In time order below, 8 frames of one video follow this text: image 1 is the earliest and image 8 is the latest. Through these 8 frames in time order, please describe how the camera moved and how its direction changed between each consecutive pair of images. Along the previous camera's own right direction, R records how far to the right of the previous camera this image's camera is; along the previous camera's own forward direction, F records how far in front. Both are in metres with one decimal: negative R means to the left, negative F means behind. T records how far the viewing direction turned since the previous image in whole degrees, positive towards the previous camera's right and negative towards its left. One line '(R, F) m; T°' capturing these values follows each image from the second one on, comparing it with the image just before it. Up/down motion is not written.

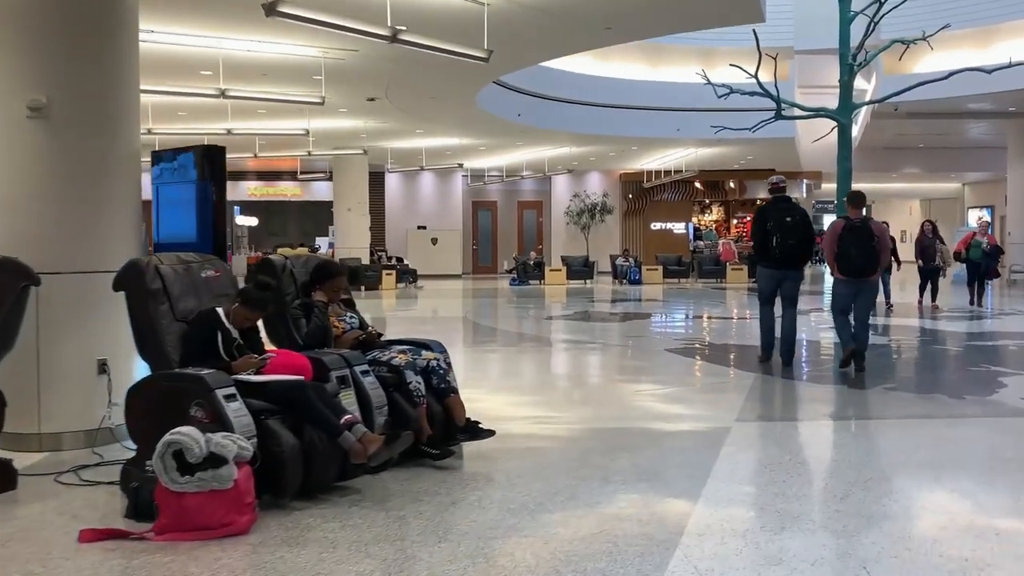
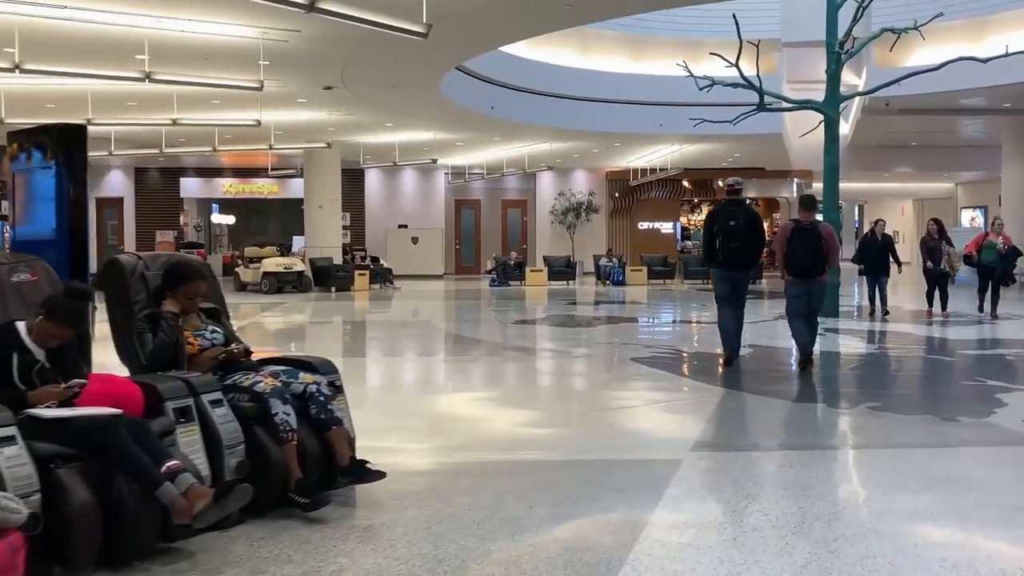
(+0.4, +0.8) m; 0°
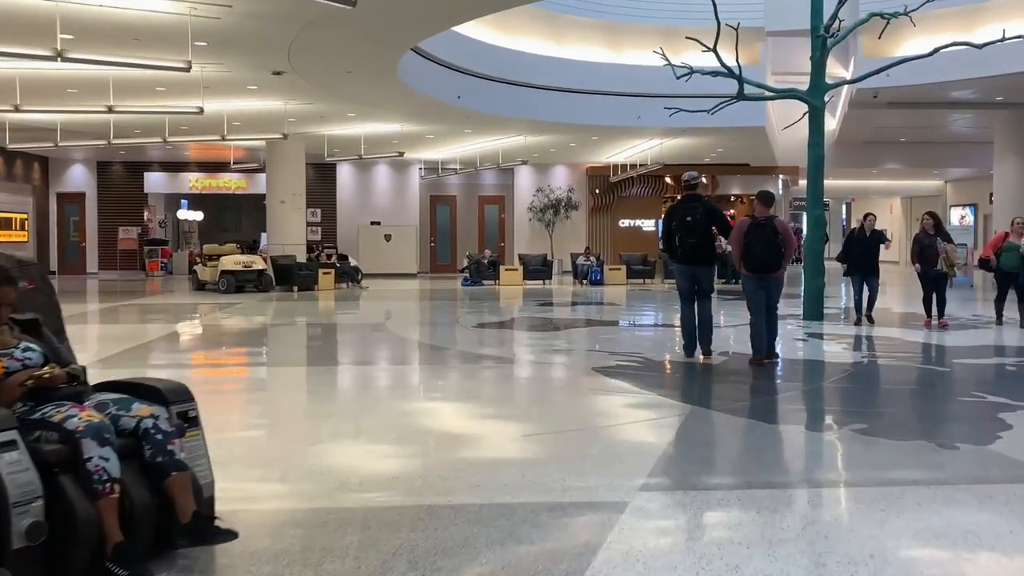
(+0.3, +0.7) m; +1°
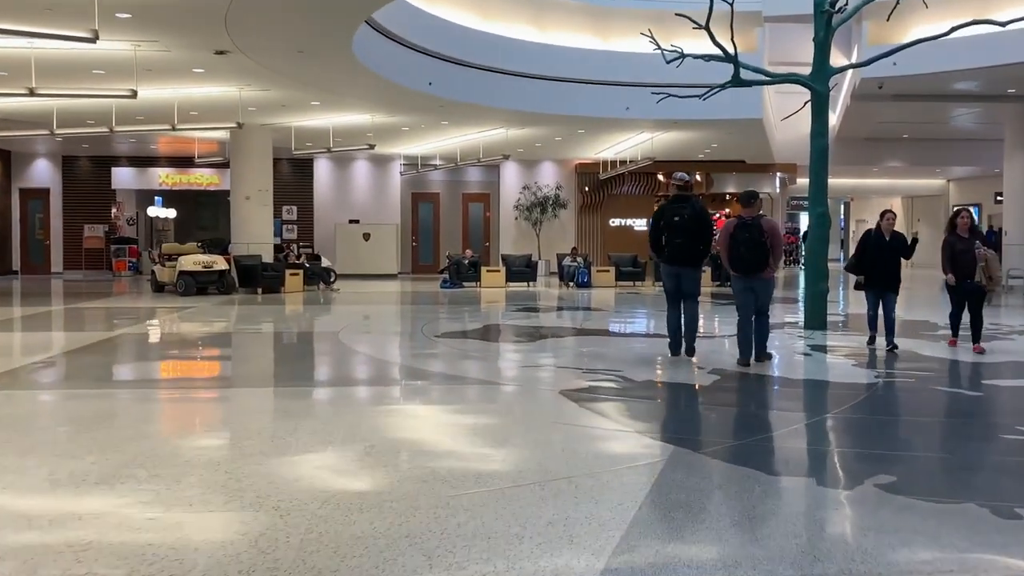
(+0.3, +1.0) m; 0°
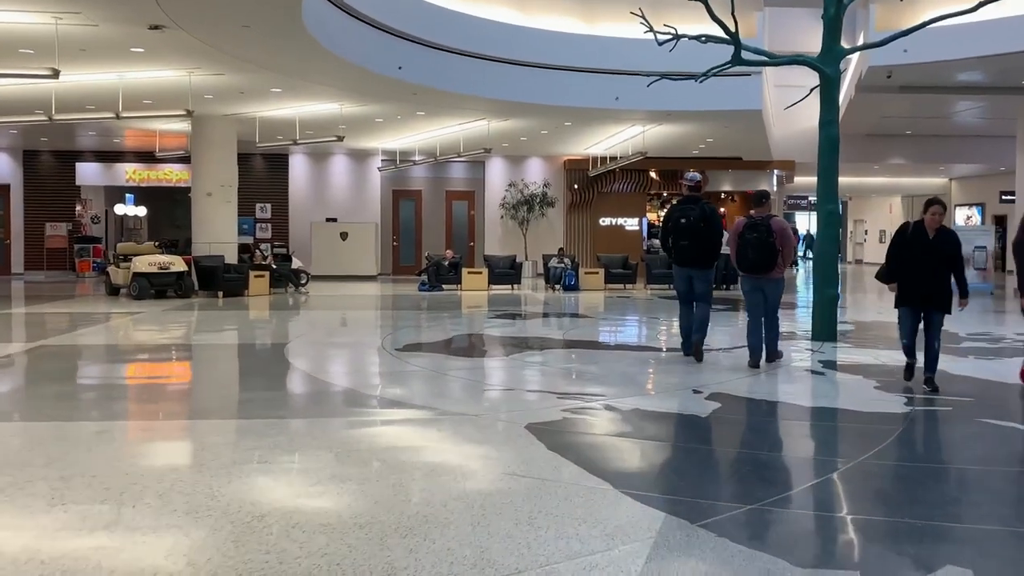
(+0.2, +1.0) m; 0°
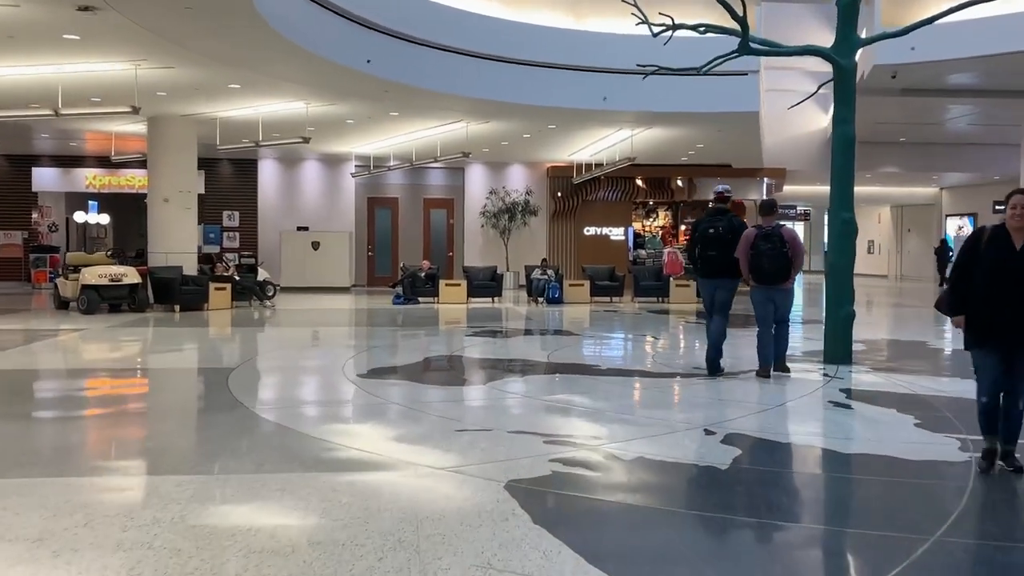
(0.0, +0.9) m; +1°
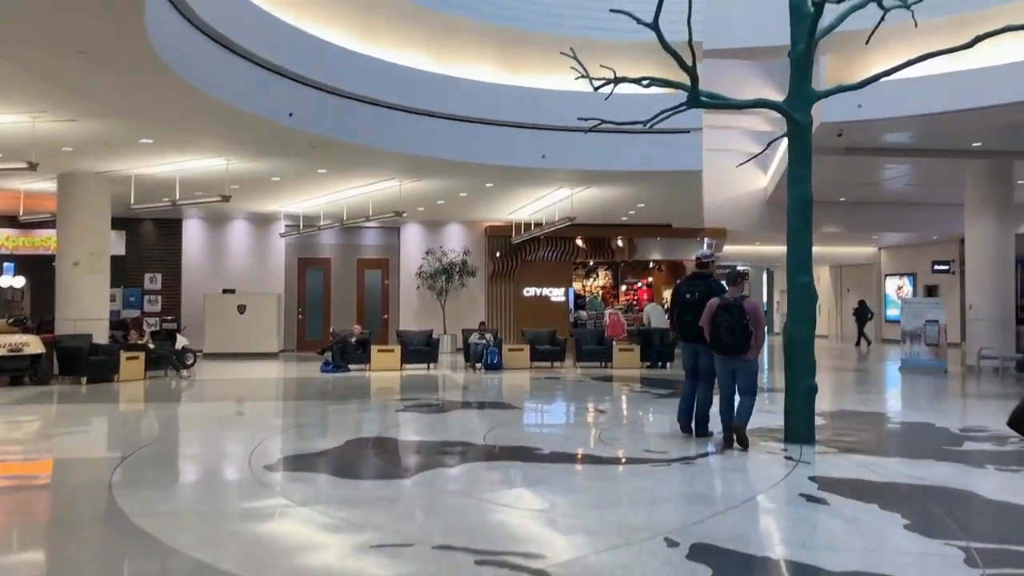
(+0.1, +0.7) m; +4°
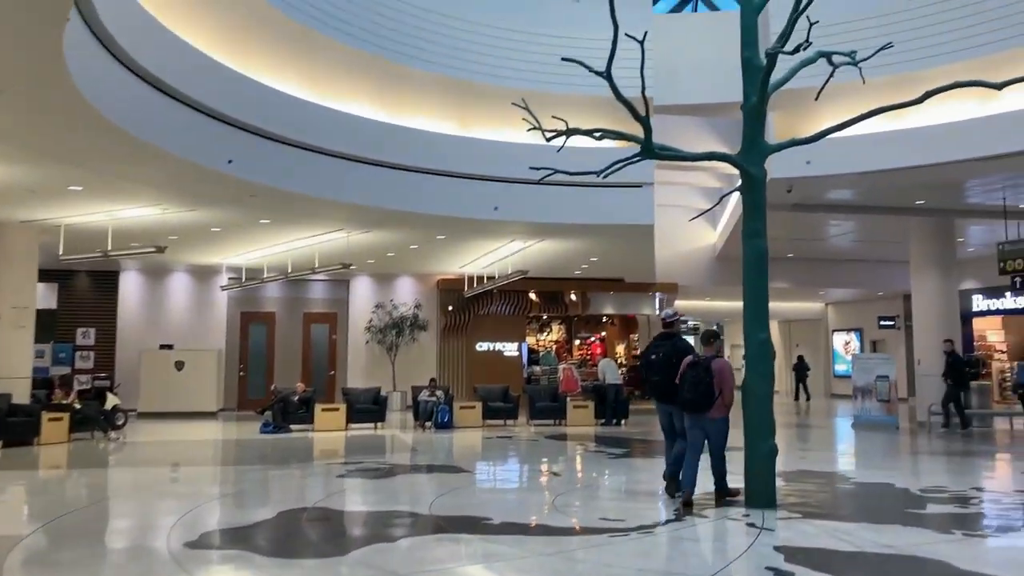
(0.0, +0.3) m; +3°
